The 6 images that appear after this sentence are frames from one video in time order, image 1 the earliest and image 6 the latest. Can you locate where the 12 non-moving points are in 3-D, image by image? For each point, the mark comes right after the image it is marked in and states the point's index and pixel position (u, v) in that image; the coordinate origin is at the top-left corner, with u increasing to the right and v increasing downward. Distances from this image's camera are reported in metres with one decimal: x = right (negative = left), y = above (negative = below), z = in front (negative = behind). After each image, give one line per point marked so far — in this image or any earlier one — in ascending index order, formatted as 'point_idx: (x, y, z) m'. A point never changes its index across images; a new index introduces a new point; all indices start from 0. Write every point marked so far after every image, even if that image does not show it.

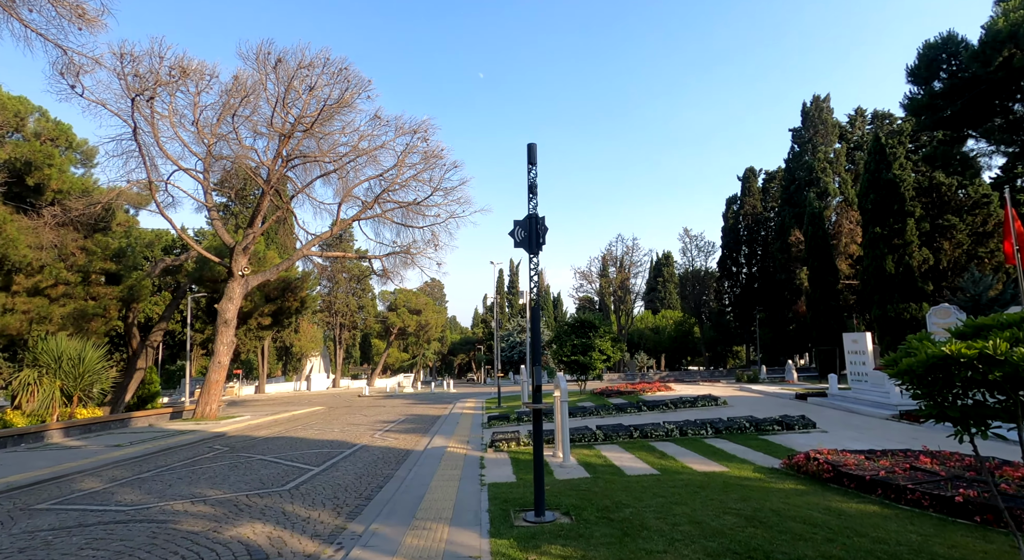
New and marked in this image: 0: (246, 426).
0: (-8.2, -4.5, +16.8) m
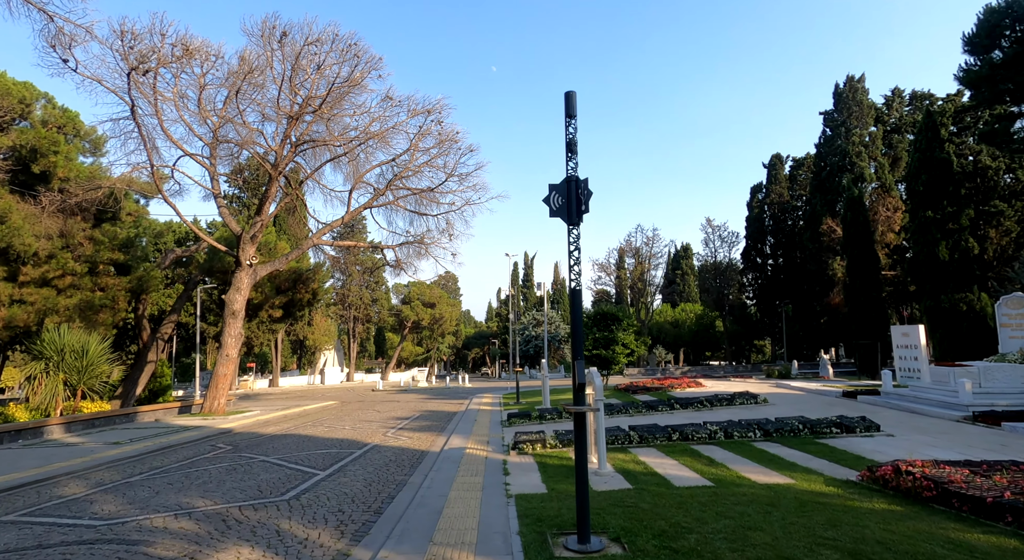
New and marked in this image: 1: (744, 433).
0: (-7.6, -4.2, +16.0) m
1: (+4.2, -2.8, +9.7) m
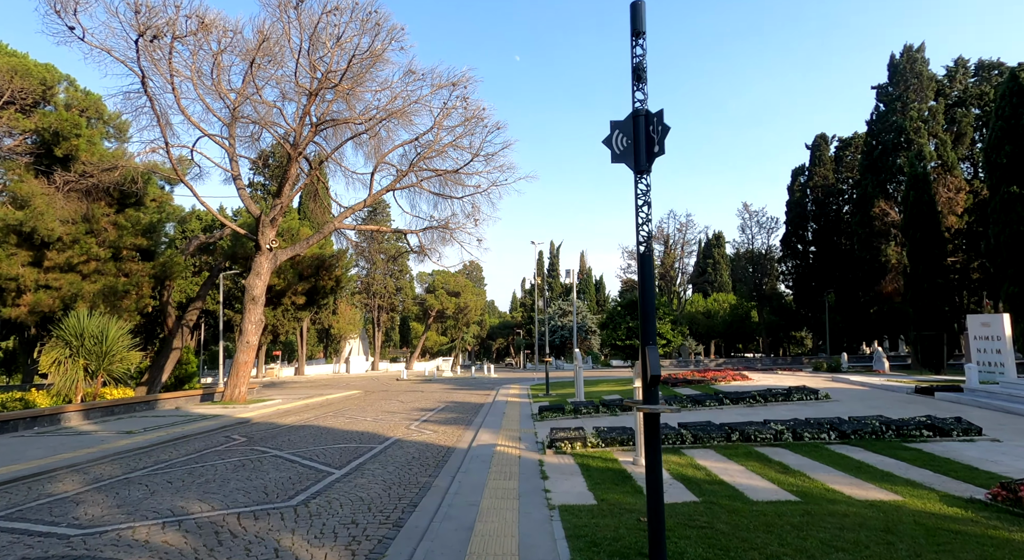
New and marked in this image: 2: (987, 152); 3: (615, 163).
0: (-6.7, -3.7, +15.3) m
1: (+4.8, -2.4, +8.5) m
2: (+17.4, +4.7, +19.9) m
3: (+0.8, +0.9, +3.9) m
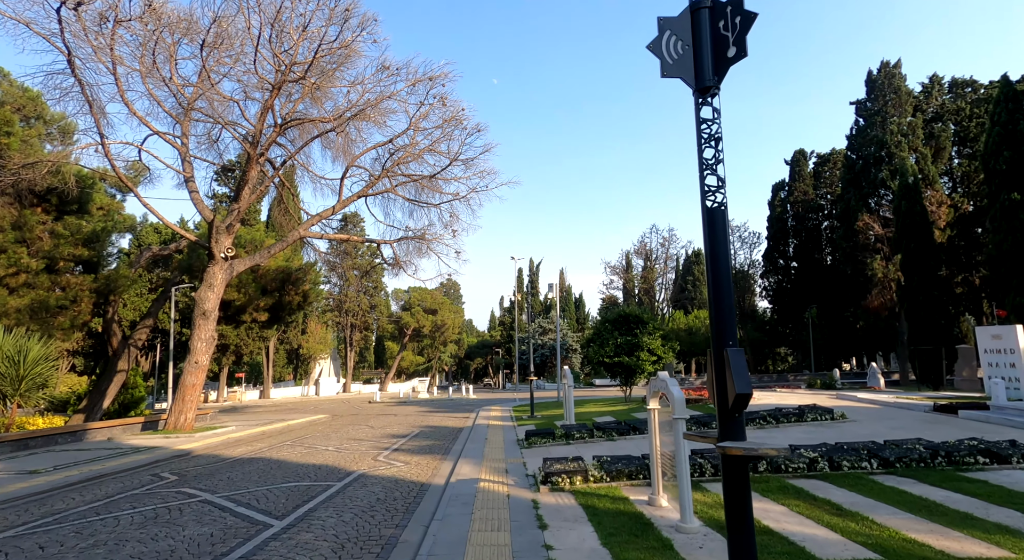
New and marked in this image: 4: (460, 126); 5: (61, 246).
0: (-7.2, -4.0, +13.5) m
1: (+4.6, -2.5, +7.2) m
2: (+16.7, +4.3, +19.4) m
3: (+0.8, +1.0, +2.6) m
4: (-1.8, +5.3, +18.7) m
5: (-15.5, +1.2, +18.6) m
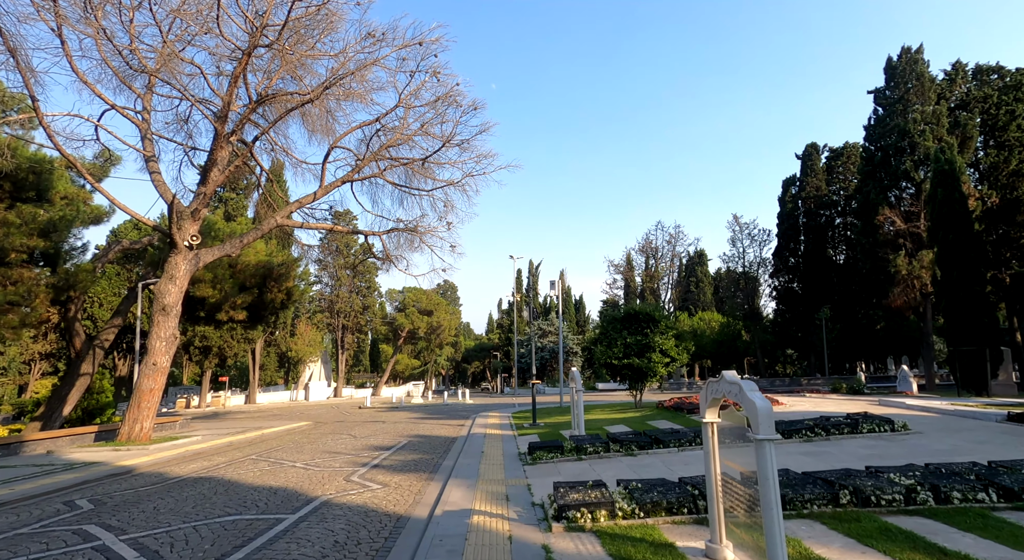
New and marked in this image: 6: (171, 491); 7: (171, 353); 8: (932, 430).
0: (-7.2, -3.8, +11.7) m
1: (+4.6, -2.2, +5.5) m
2: (+16.7, +4.5, +17.7) m
3: (+0.8, +1.3, +0.9) m
4: (-1.8, +5.5, +17.0) m
5: (-15.5, +1.4, +16.8) m
6: (-5.0, -3.1, +8.0) m
7: (-8.8, -1.9, +14.1) m
8: (+7.4, -2.6, +9.6) m
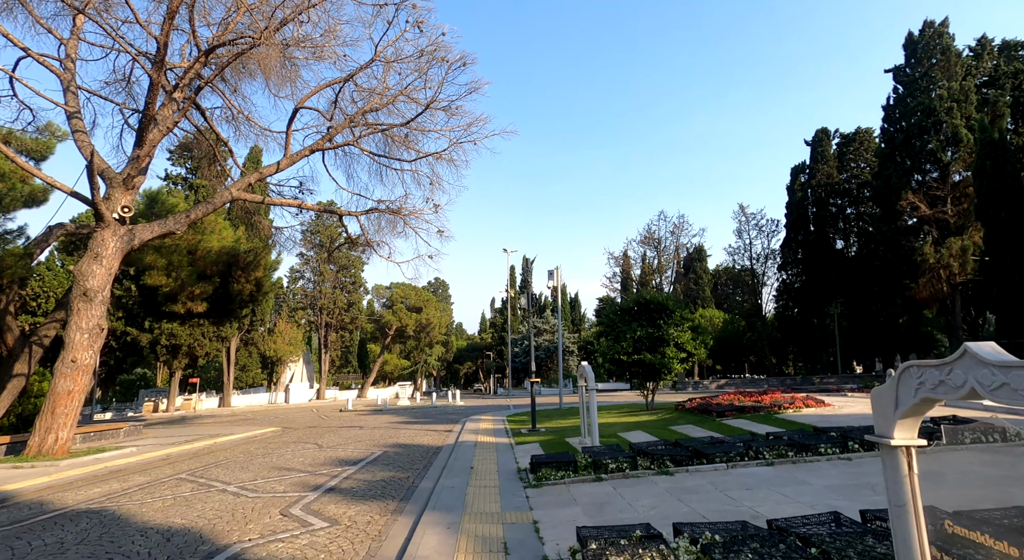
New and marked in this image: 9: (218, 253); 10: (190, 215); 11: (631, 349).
0: (-7.2, -3.3, +9.4) m
1: (+4.6, -1.7, +3.3) m
2: (+16.6, +5.0, +15.7) m
3: (+0.9, +1.8, -1.4) m
4: (-2.0, +6.0, +14.8) m
5: (-15.6, +1.8, +14.3) m
6: (-5.0, -2.6, +5.7) m
7: (-8.9, -1.4, +11.7) m
8: (+7.4, -2.2, +7.4) m
9: (-10.4, +0.9, +19.1) m
10: (-8.0, +1.6, +13.5) m
11: (+3.7, -2.2, +17.0) m
